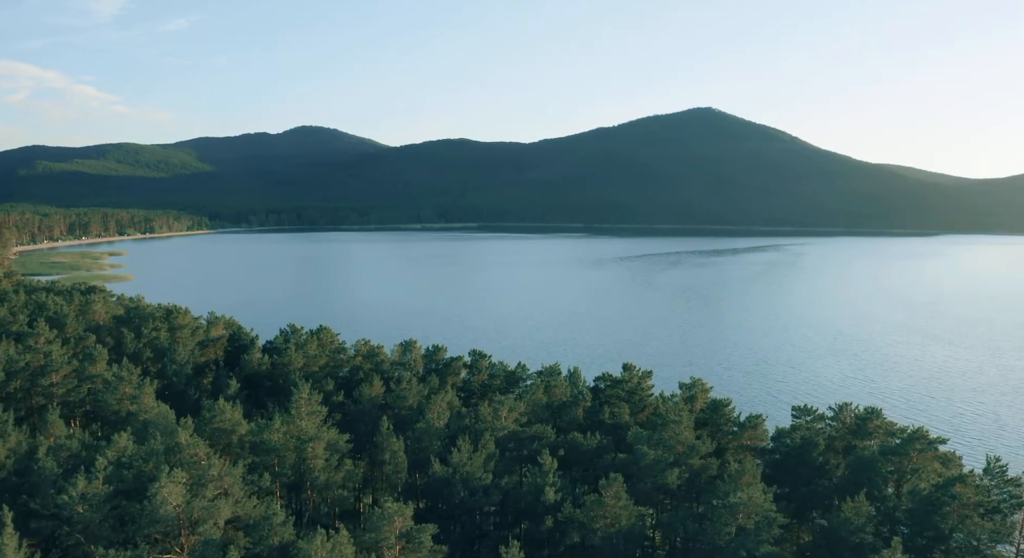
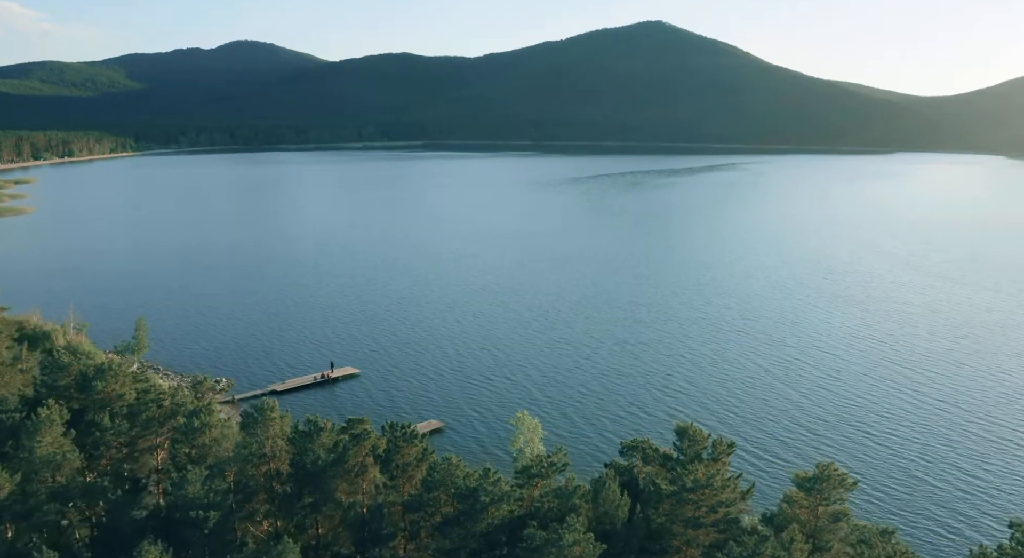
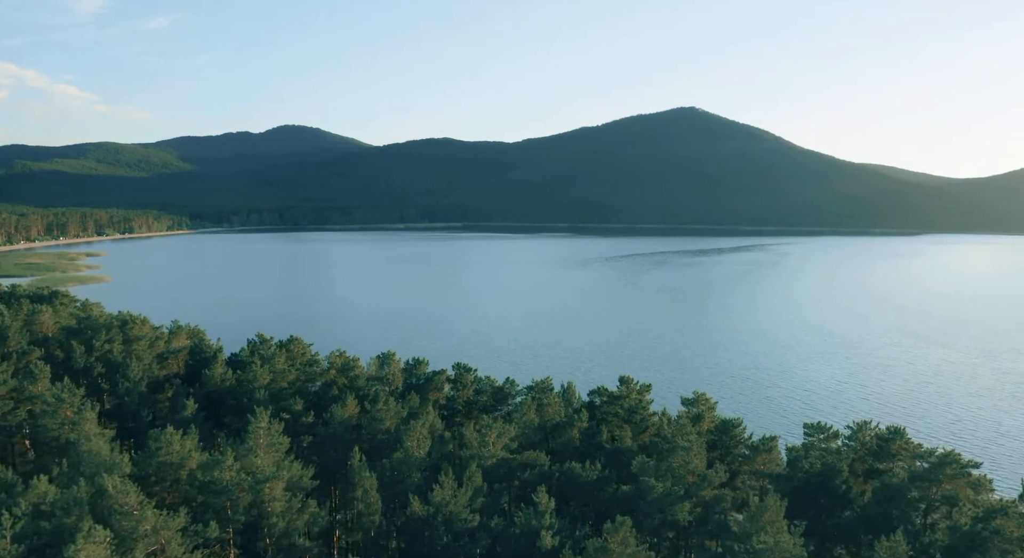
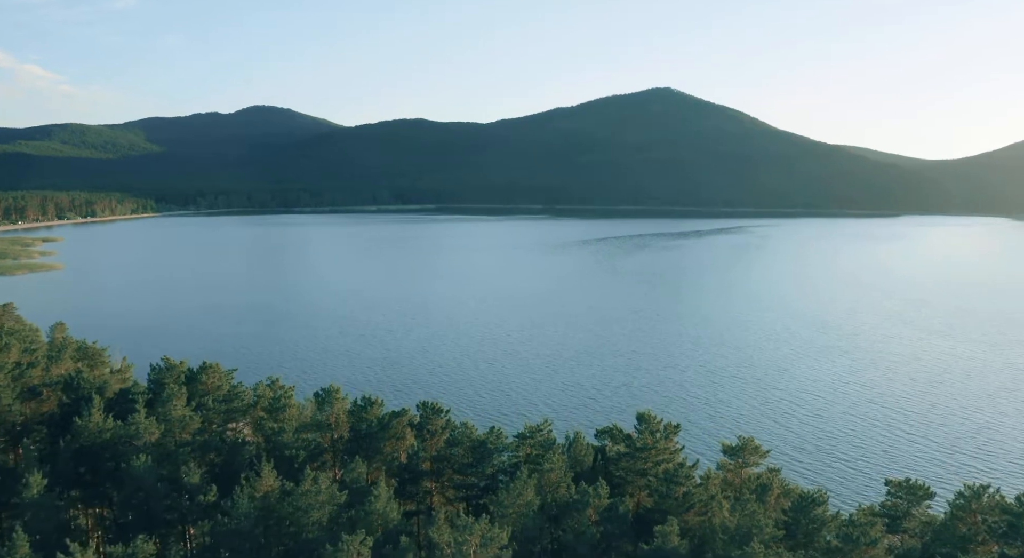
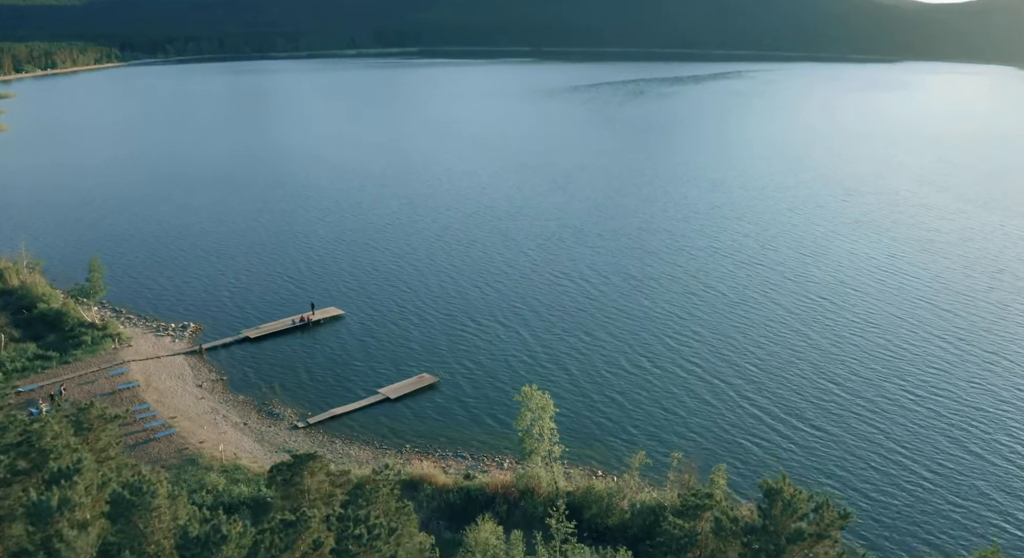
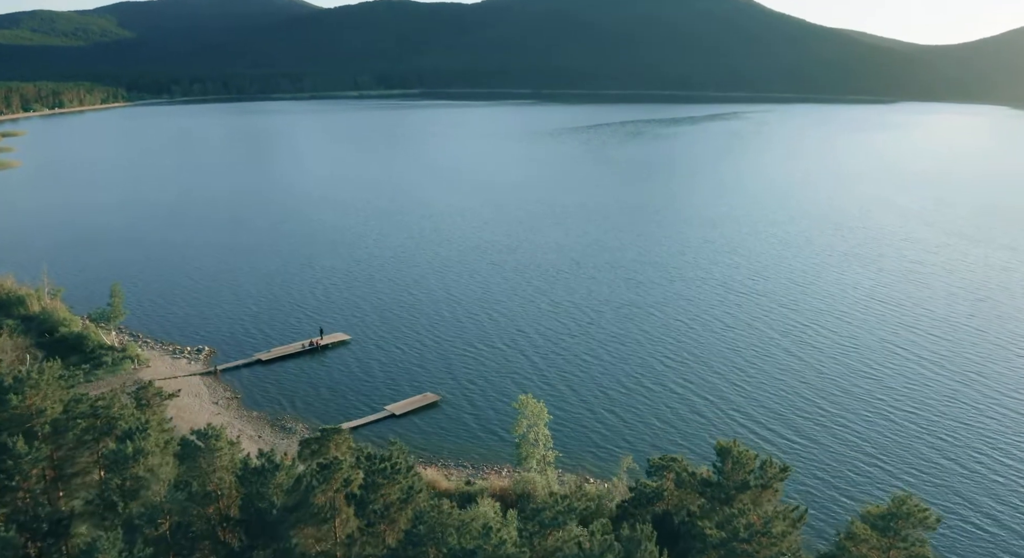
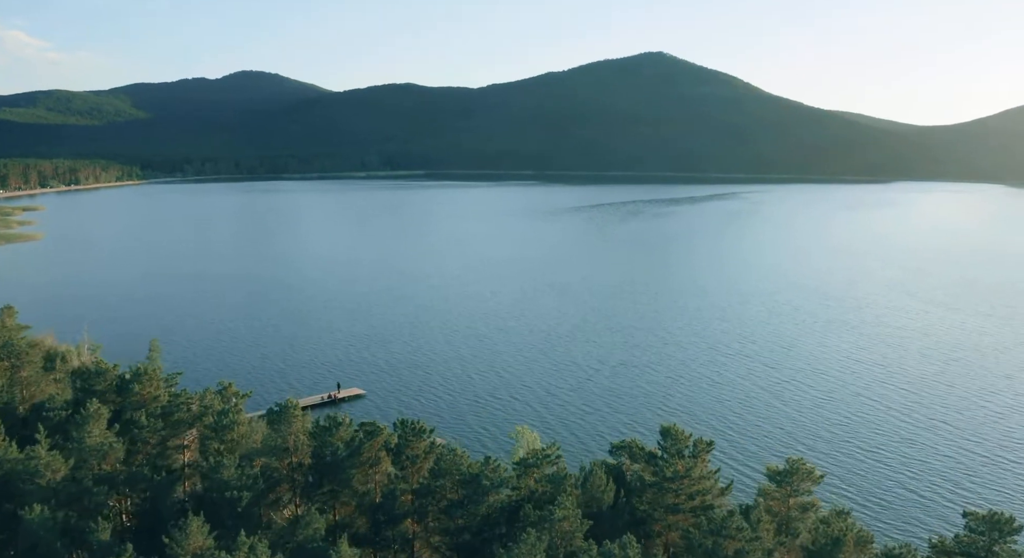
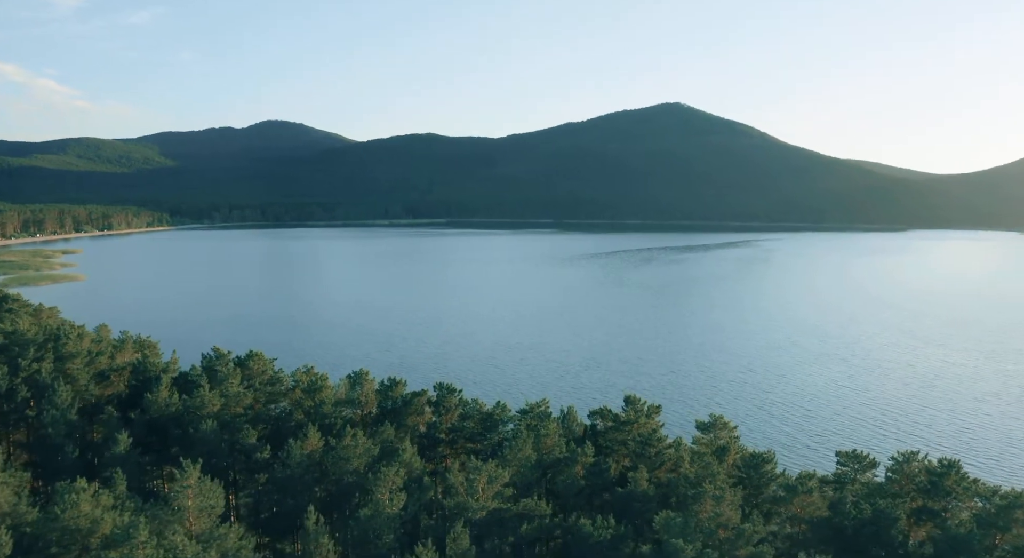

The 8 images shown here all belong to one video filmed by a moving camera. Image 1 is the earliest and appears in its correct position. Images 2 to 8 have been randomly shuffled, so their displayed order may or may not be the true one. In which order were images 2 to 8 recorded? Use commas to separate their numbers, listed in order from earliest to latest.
3, 8, 4, 7, 2, 6, 5
